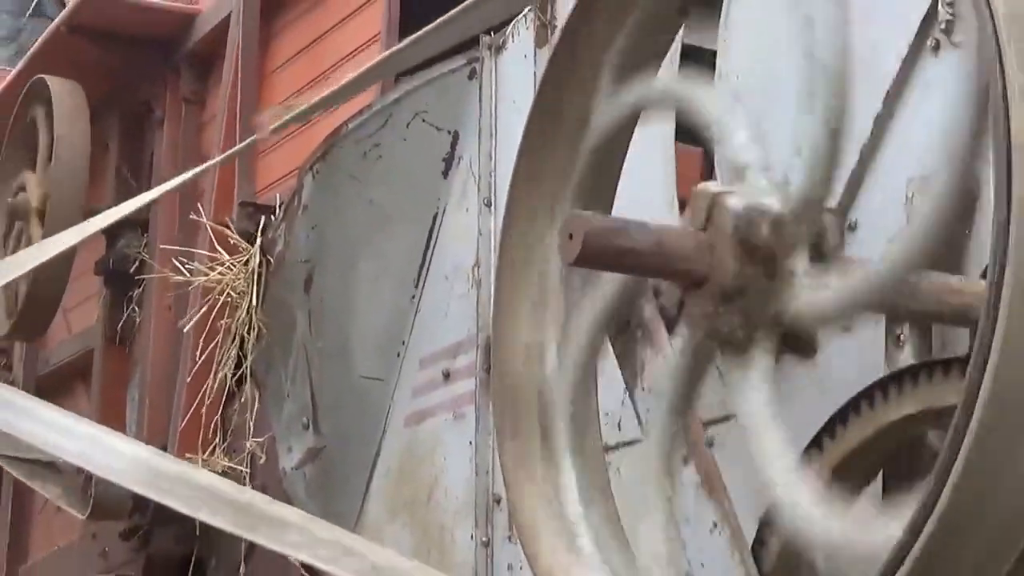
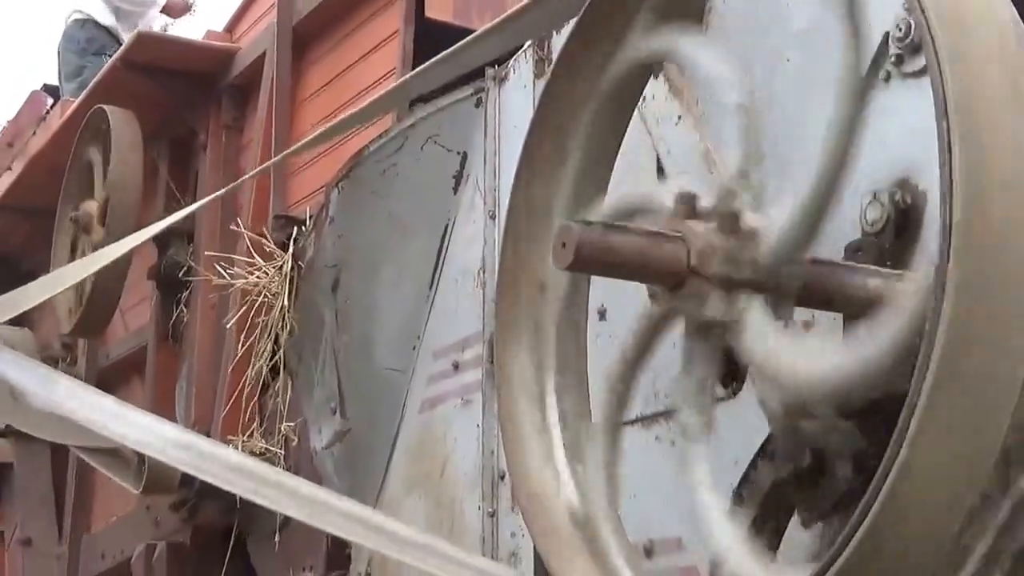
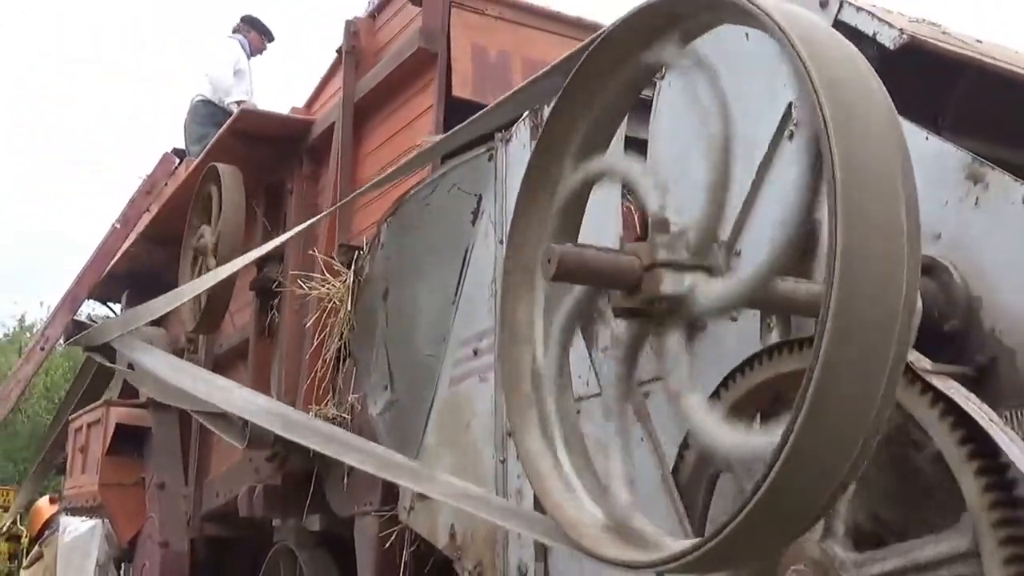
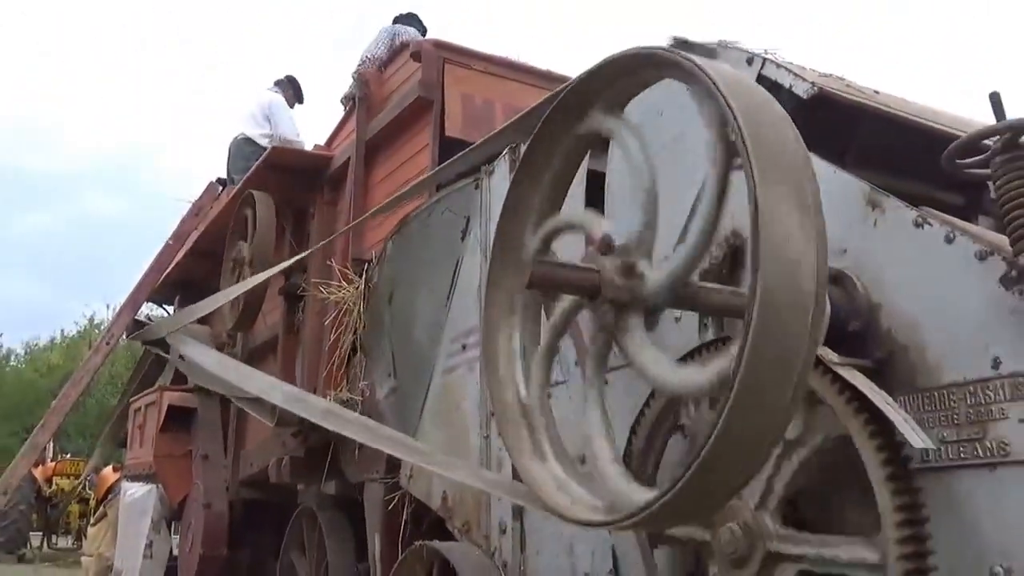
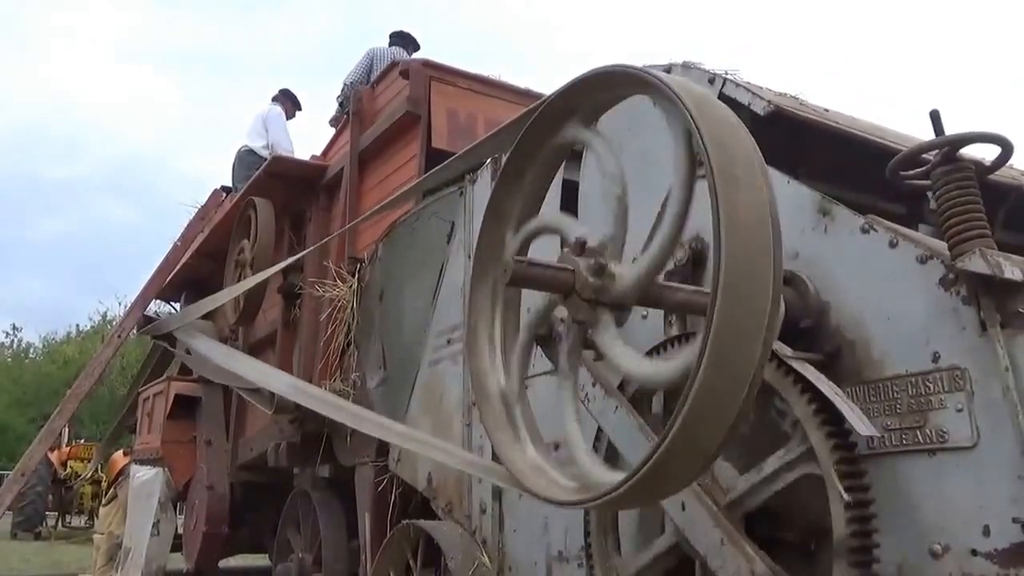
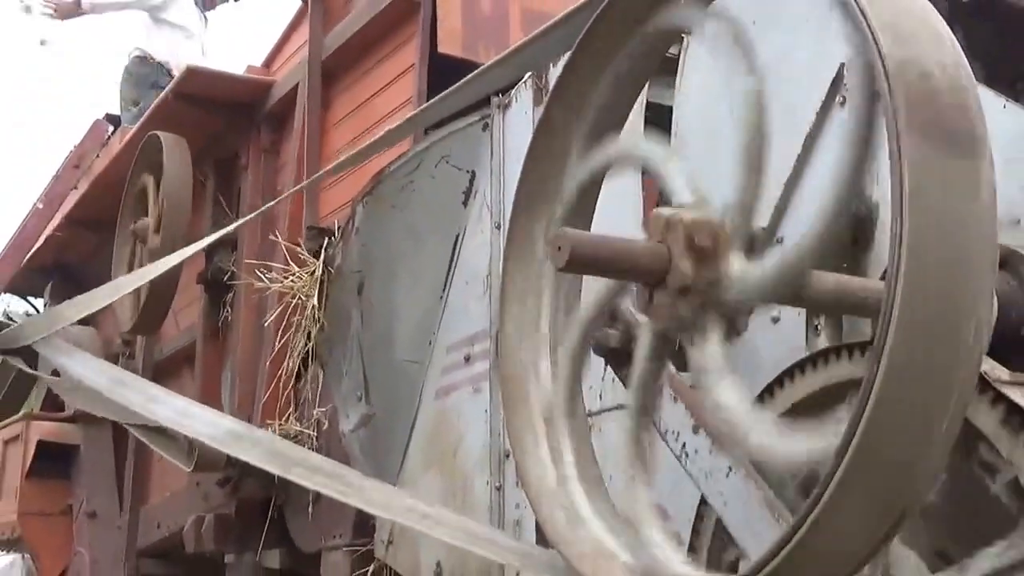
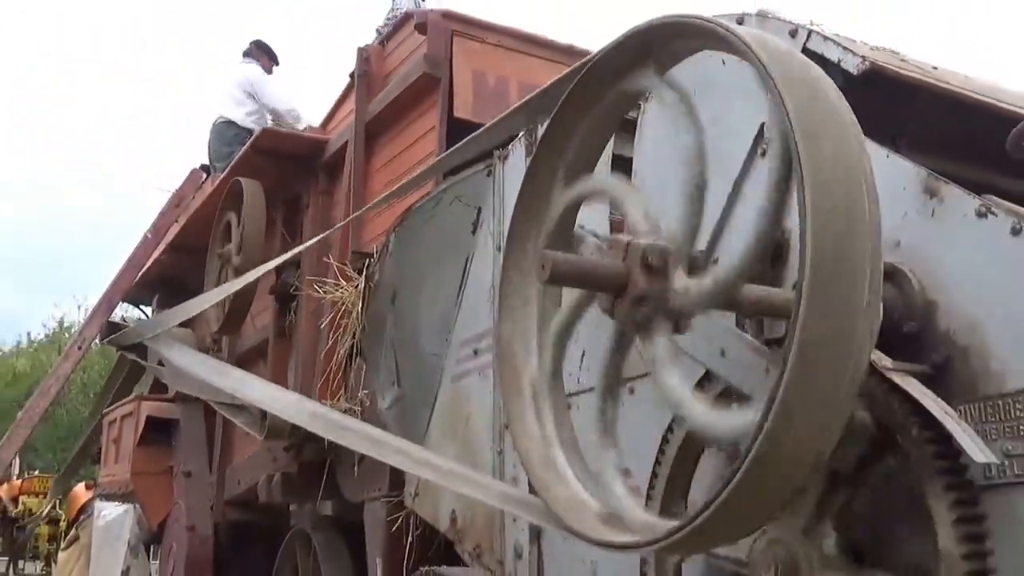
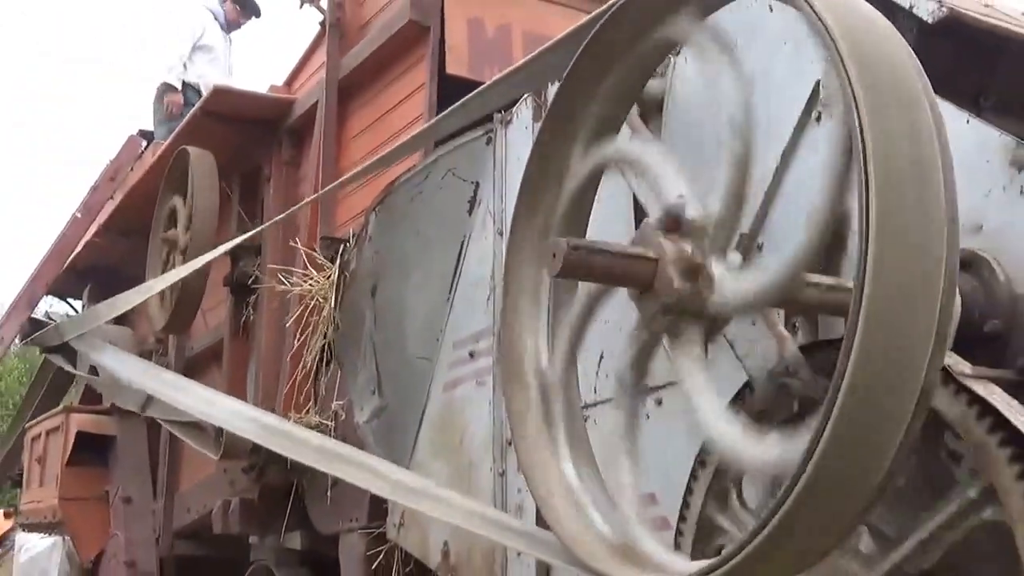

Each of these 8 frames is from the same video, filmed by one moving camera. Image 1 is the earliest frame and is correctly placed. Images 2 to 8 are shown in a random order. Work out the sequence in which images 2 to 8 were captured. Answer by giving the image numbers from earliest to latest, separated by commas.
2, 6, 8, 3, 7, 4, 5
